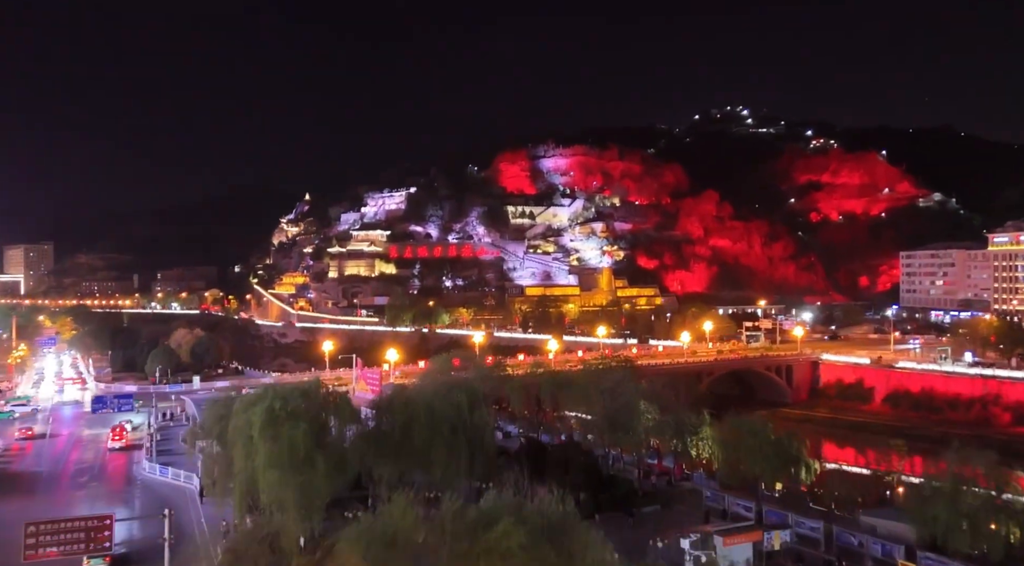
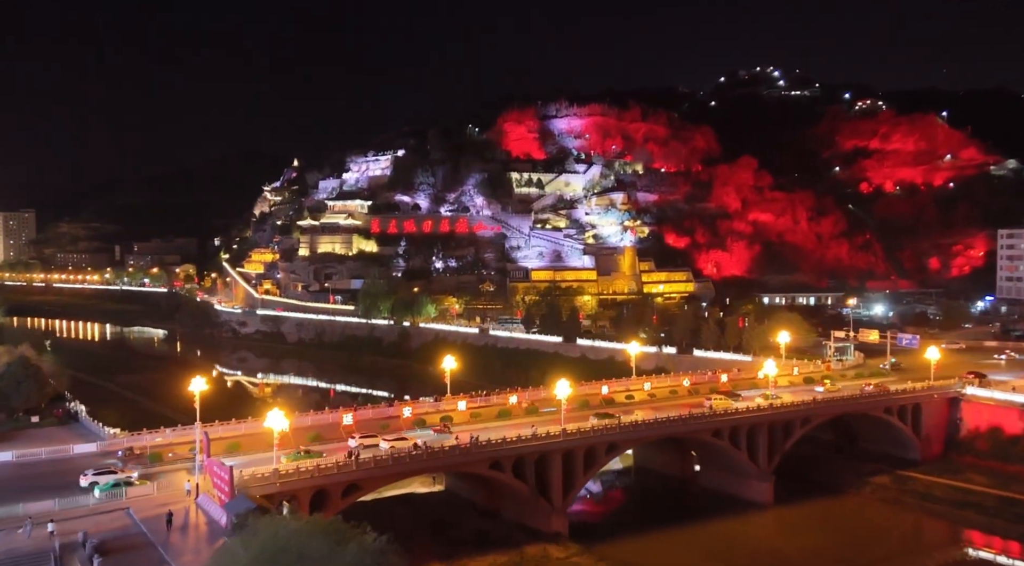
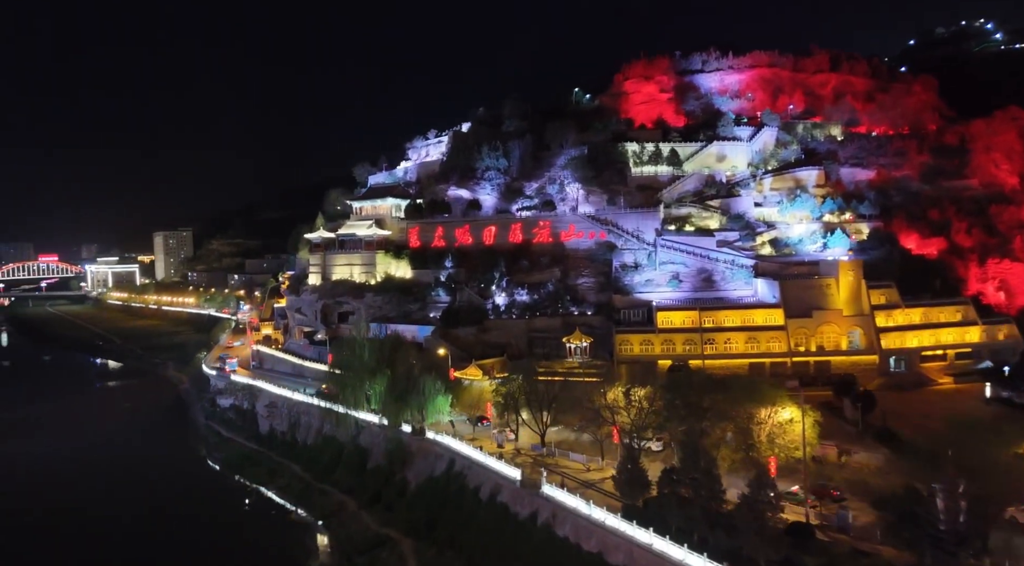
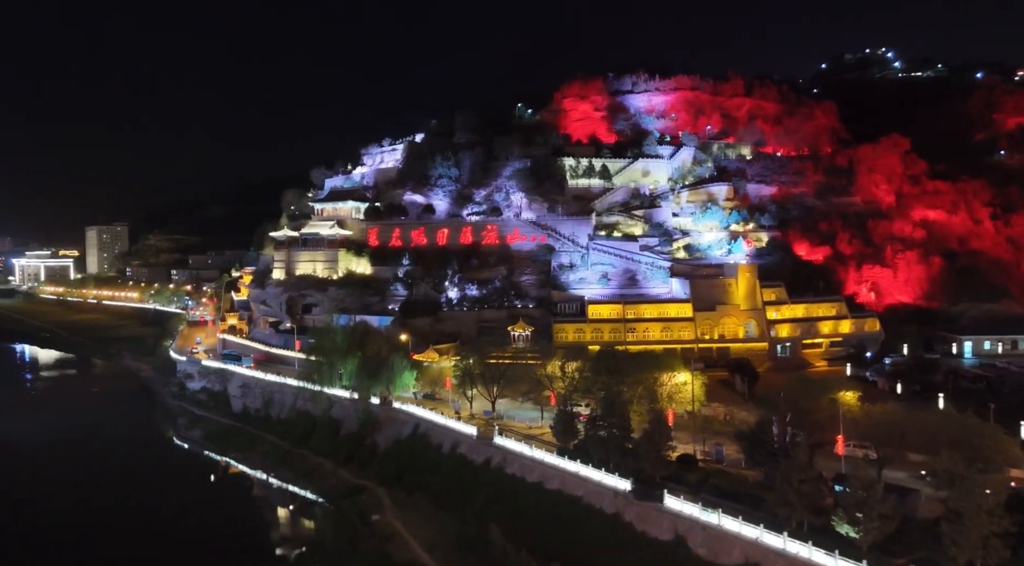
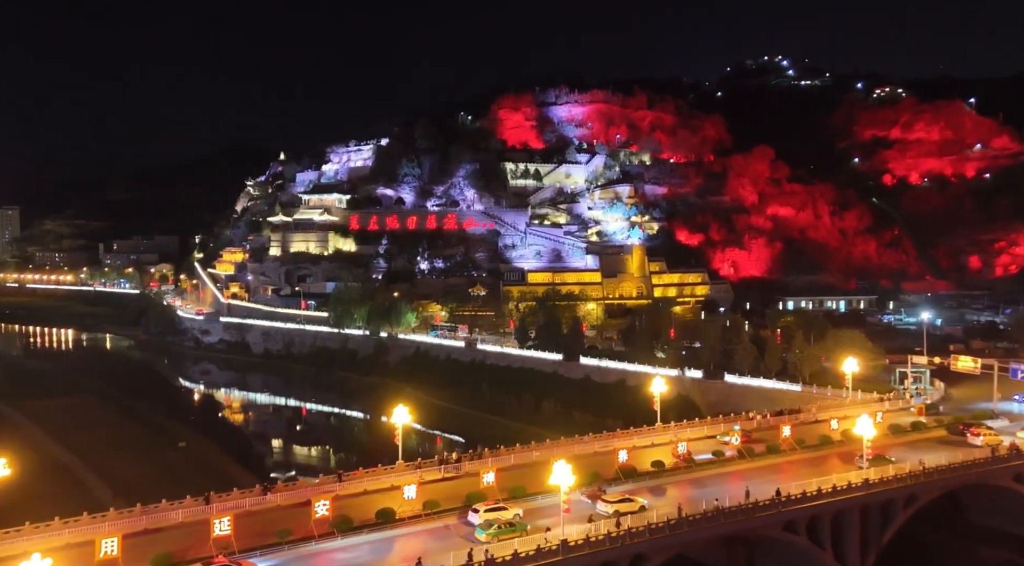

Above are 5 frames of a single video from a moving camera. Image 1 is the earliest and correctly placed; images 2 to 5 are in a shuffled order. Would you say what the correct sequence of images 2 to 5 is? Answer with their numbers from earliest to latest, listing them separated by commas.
2, 5, 4, 3
